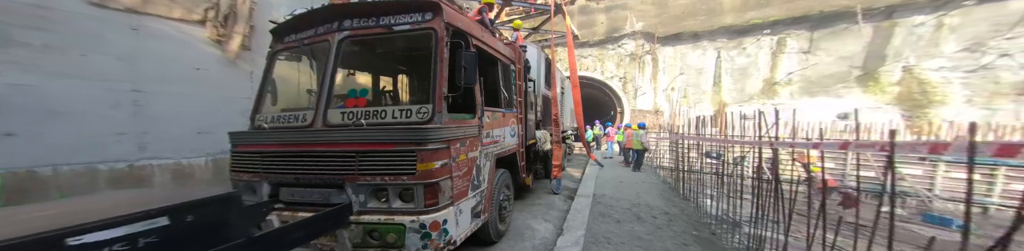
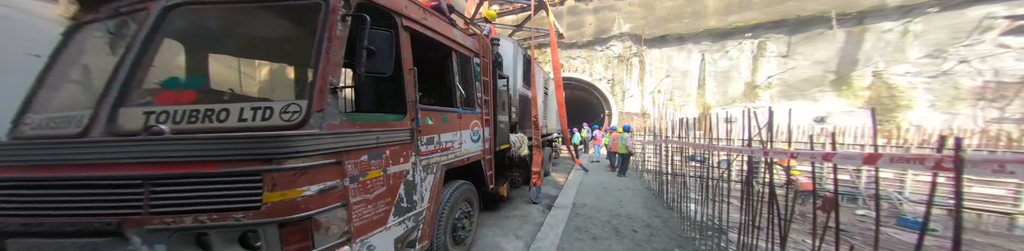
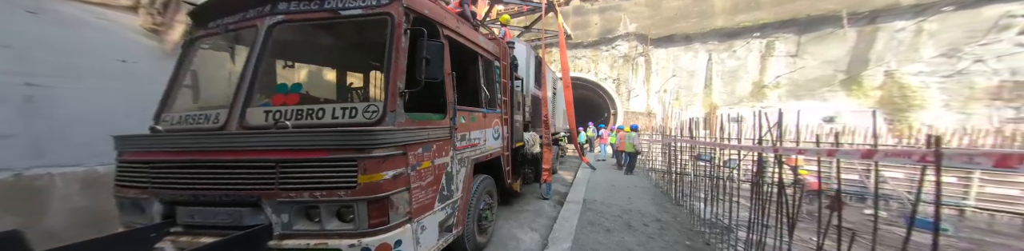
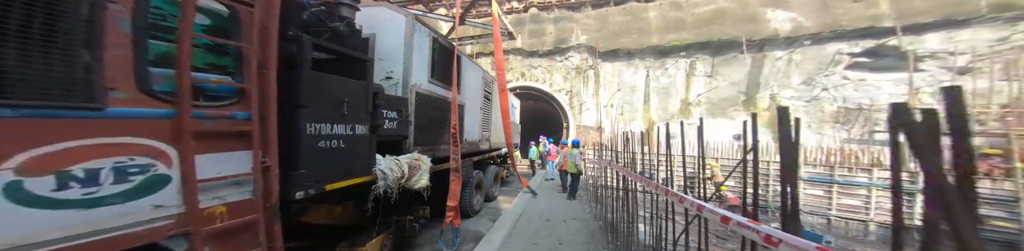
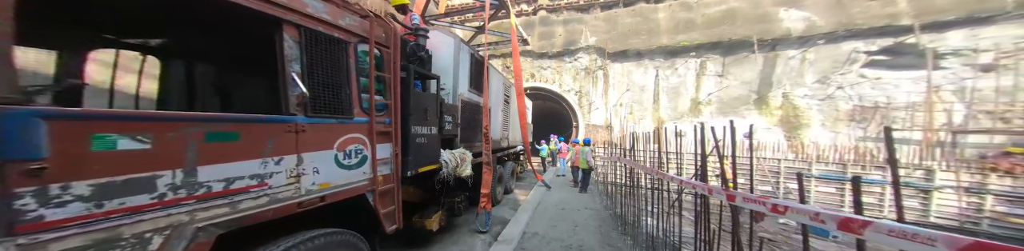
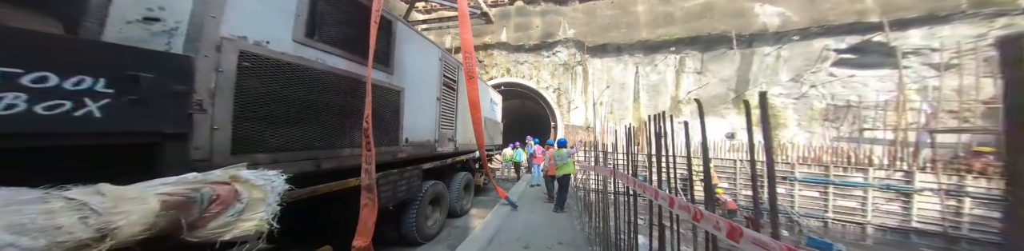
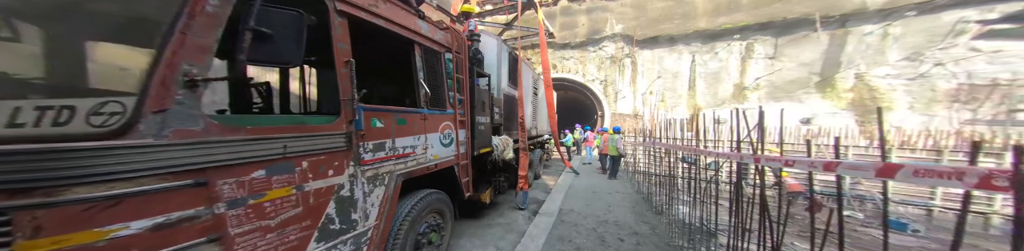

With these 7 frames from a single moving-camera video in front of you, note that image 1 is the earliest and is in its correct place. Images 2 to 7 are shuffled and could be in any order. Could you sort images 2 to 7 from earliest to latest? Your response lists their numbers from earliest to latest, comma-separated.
3, 2, 7, 5, 4, 6
